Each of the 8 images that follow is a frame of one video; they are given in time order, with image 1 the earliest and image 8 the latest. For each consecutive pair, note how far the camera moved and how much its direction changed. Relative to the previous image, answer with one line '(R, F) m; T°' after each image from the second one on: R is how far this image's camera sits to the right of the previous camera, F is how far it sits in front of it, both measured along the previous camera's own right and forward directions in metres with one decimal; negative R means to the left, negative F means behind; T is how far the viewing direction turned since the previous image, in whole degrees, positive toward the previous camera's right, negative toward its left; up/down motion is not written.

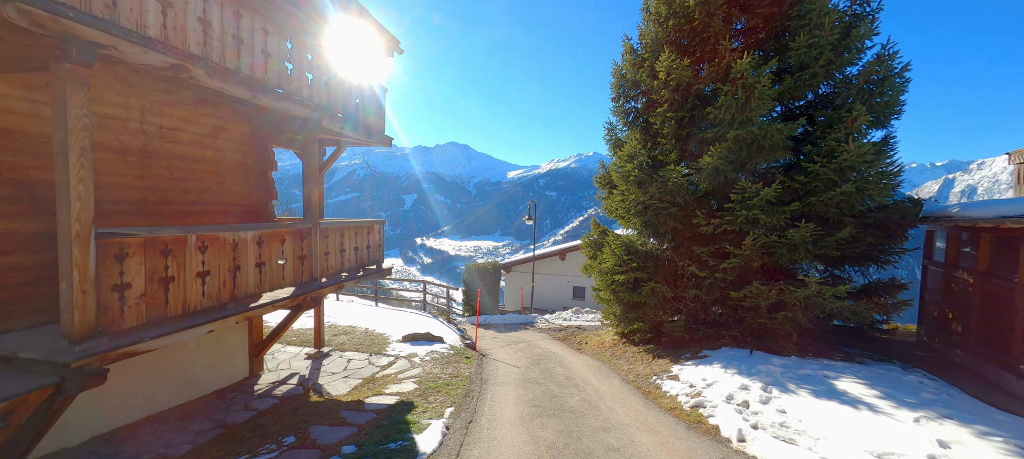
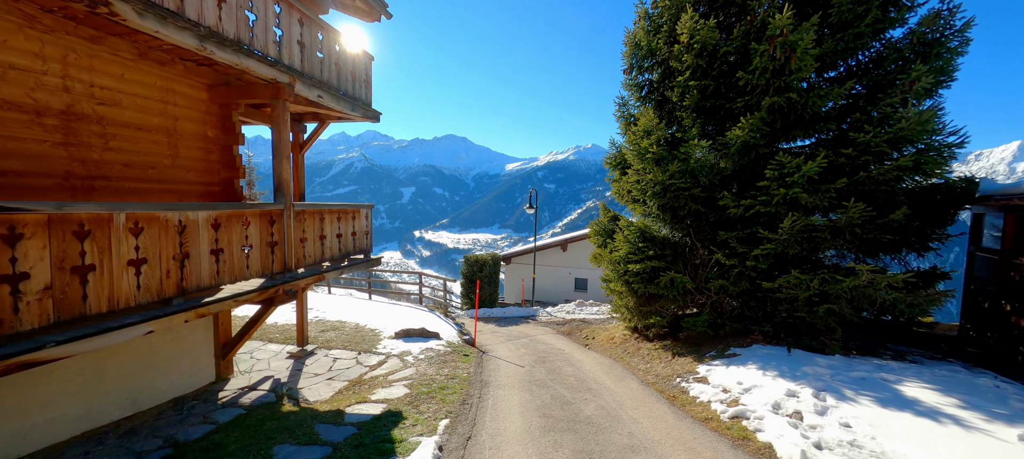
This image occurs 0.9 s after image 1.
(-0.1, +0.9) m; 0°
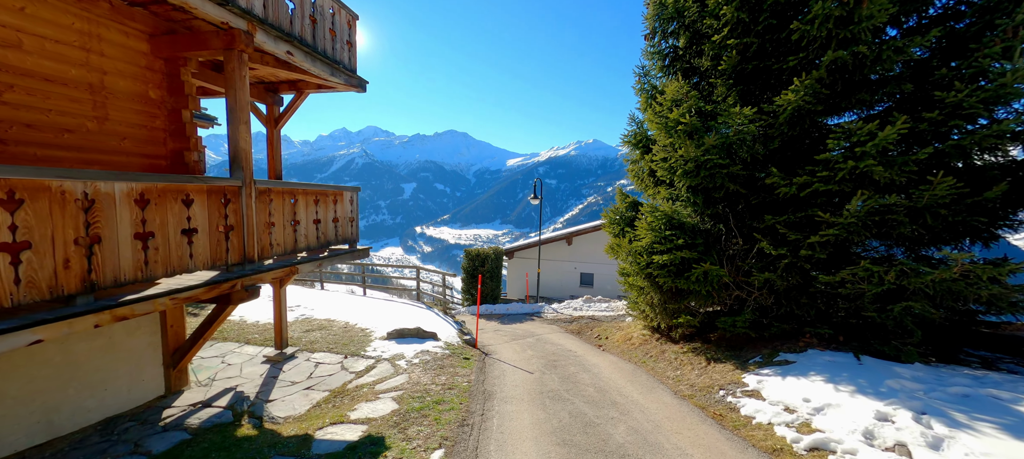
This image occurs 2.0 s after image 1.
(-0.1, +1.1) m; 0°
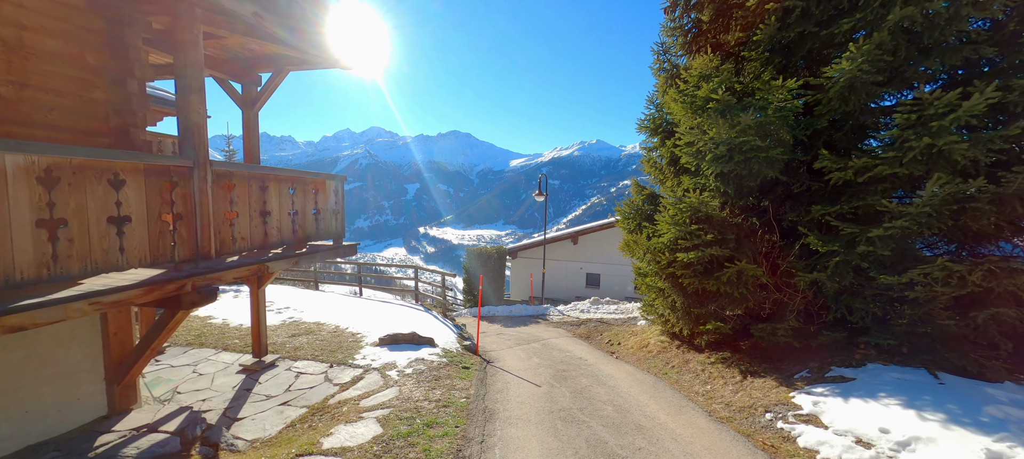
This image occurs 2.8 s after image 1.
(0.0, +0.8) m; 0°
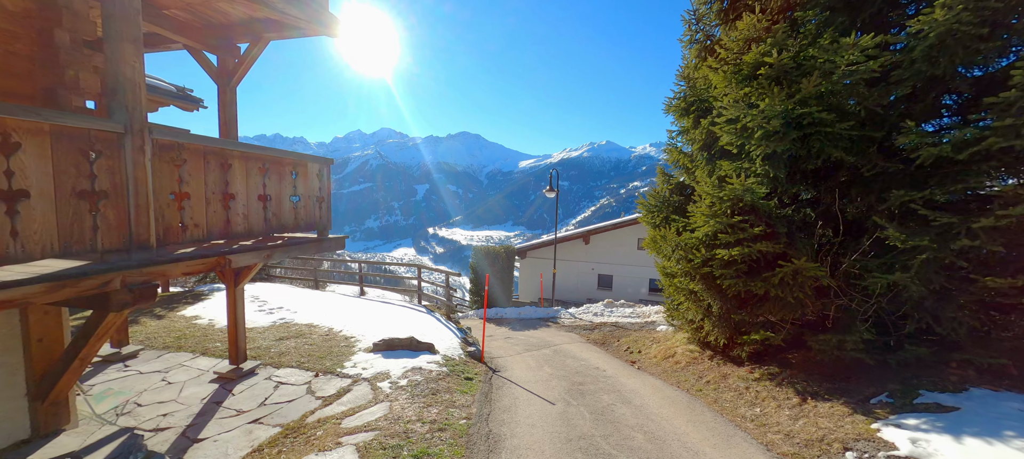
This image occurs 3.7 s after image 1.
(0.0, +0.9) m; -1°
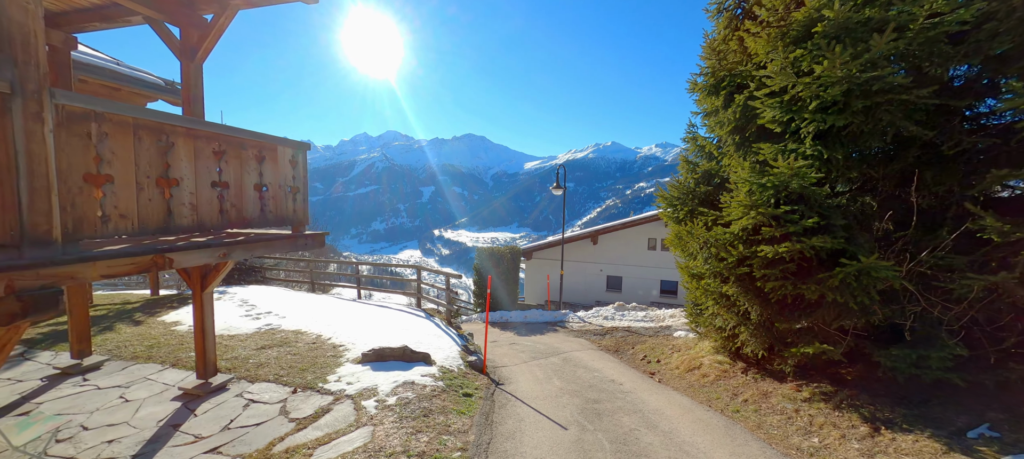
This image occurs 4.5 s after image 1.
(0.0, +0.8) m; -1°
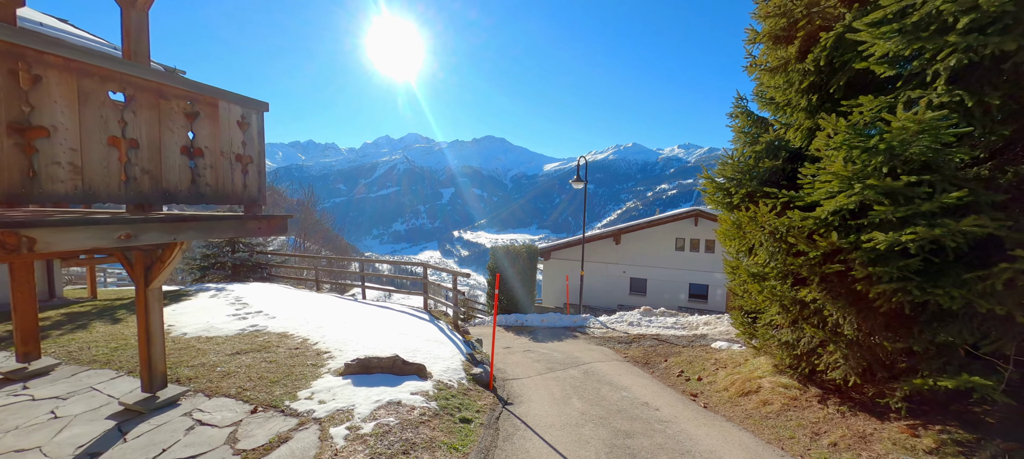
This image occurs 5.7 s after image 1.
(+0.1, +1.1) m; -3°
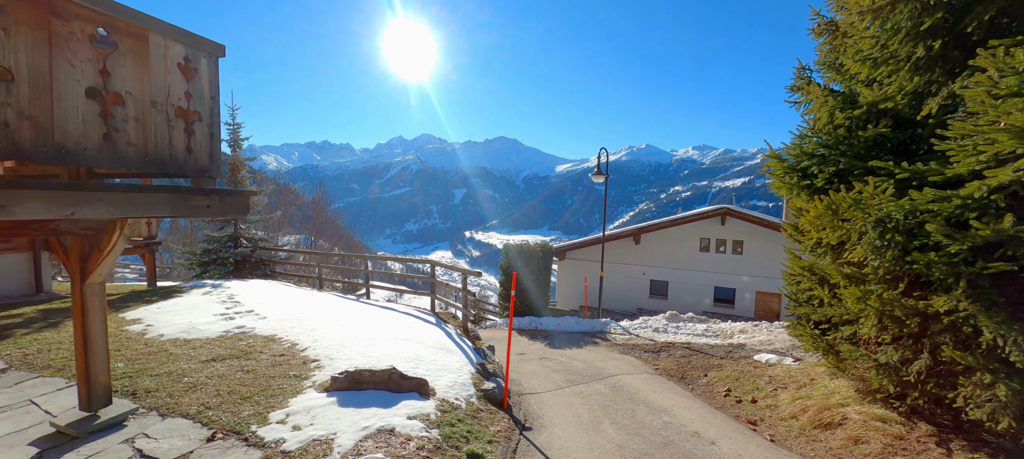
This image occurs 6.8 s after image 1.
(-0.1, +1.0) m; -2°
